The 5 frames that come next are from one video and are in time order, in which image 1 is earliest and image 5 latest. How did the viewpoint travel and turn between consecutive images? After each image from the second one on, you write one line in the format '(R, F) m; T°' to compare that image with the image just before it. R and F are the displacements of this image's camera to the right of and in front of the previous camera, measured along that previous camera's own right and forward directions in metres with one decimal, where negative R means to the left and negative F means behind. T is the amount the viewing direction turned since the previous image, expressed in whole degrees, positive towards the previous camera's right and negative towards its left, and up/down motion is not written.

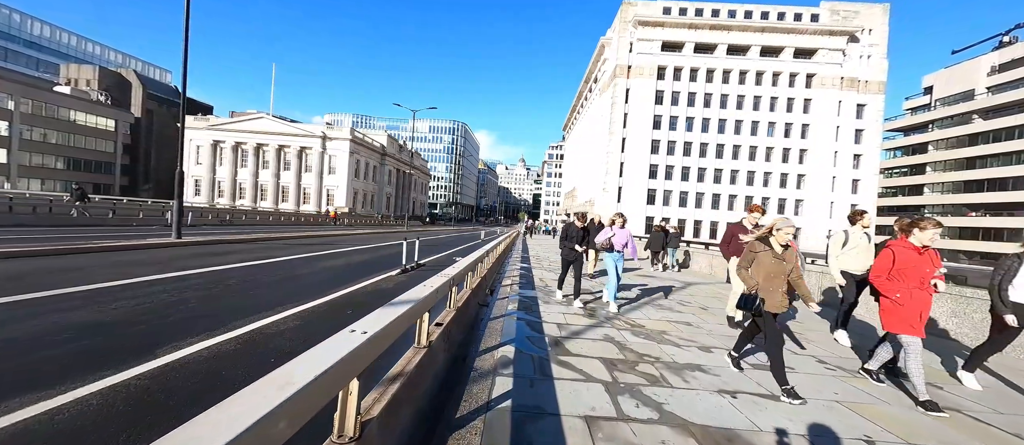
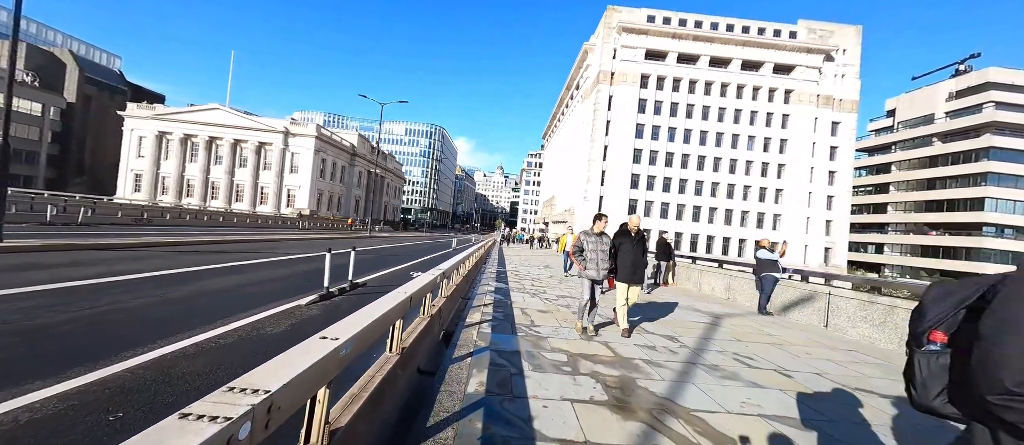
(+0.1, +3.0) m; +4°
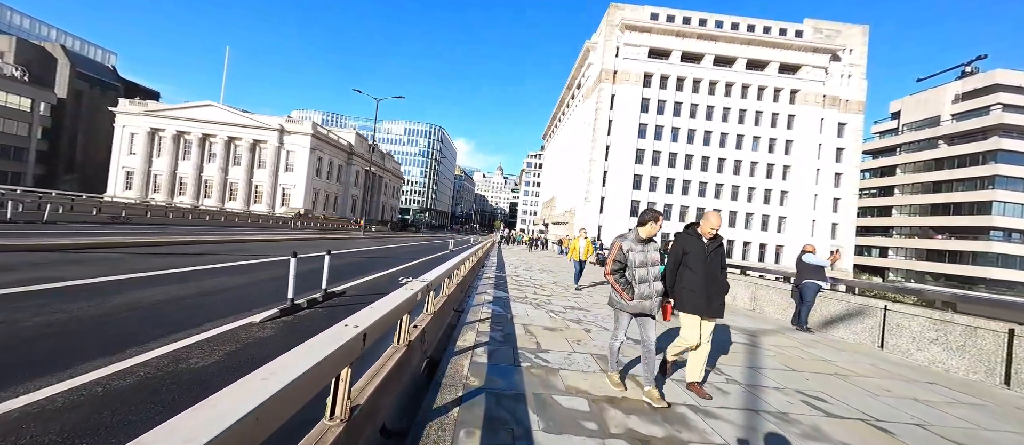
(0.0, +1.2) m; 0°
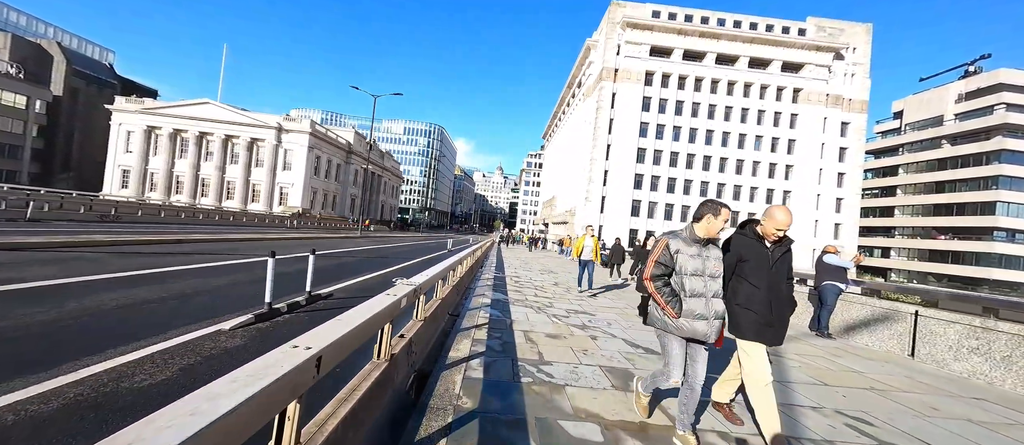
(0.0, +0.5) m; 0°
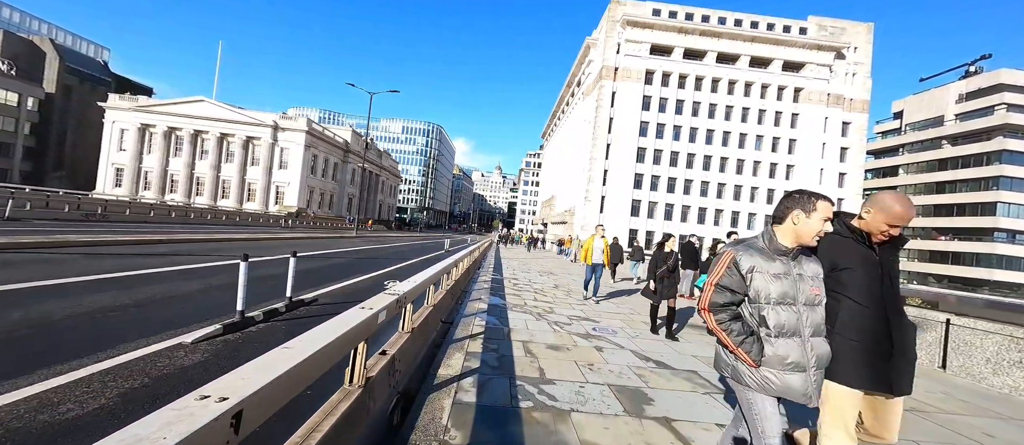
(0.0, +0.5) m; 0°
